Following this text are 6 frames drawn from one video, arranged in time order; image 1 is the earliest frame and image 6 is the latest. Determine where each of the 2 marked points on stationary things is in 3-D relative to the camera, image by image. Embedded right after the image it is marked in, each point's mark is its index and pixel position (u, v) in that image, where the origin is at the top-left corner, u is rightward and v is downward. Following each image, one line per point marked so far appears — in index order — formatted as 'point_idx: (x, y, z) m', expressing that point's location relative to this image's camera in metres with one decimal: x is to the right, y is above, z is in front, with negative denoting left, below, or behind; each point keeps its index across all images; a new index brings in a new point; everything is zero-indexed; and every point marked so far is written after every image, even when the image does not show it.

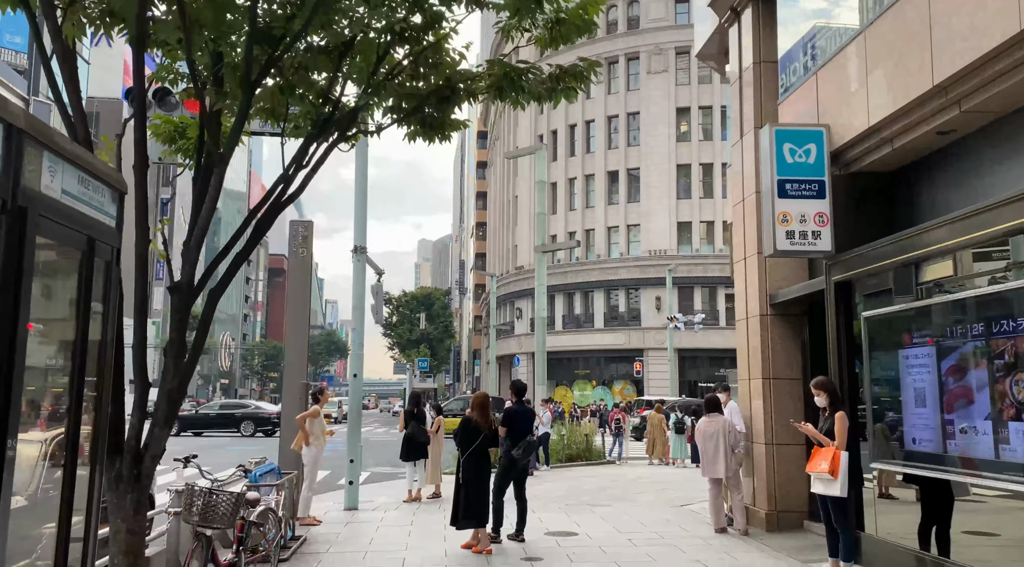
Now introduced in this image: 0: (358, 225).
0: (-2.4, +0.9, +13.6) m
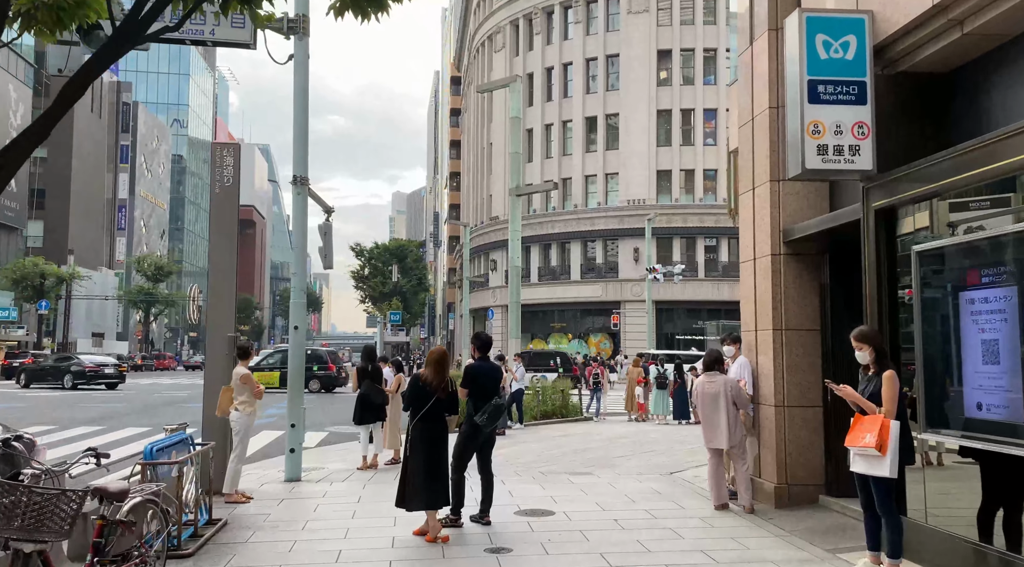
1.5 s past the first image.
0: (-2.9, +1.7, +11.6) m
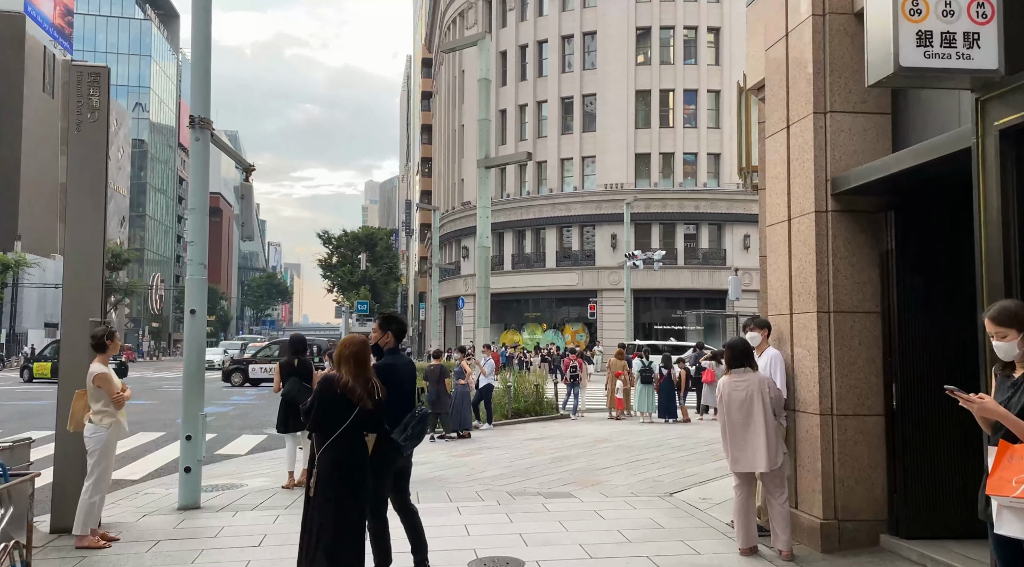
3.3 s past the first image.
0: (-3.3, +2.0, +9.1) m
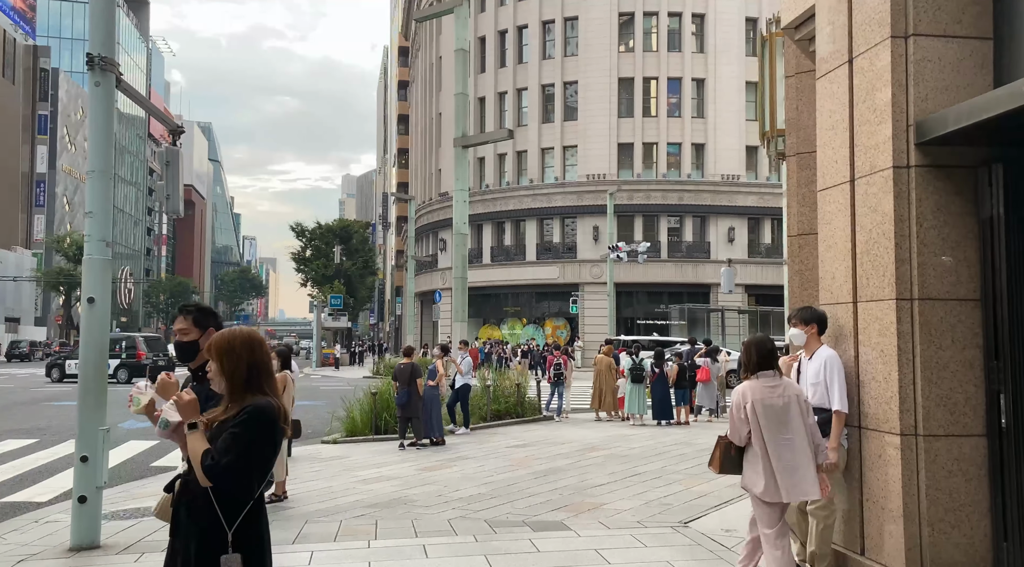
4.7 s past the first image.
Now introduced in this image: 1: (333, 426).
0: (-3.4, +2.2, +7.3) m
1: (-3.5, -2.7, +17.0) m
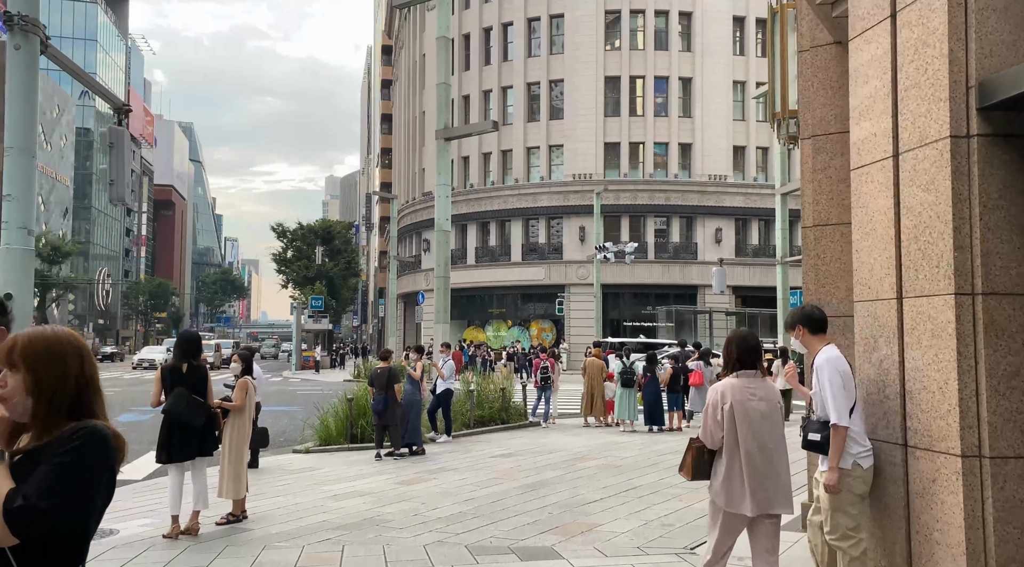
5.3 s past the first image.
0: (-3.6, +2.2, +6.3) m
1: (-3.8, -2.7, +16.0) m
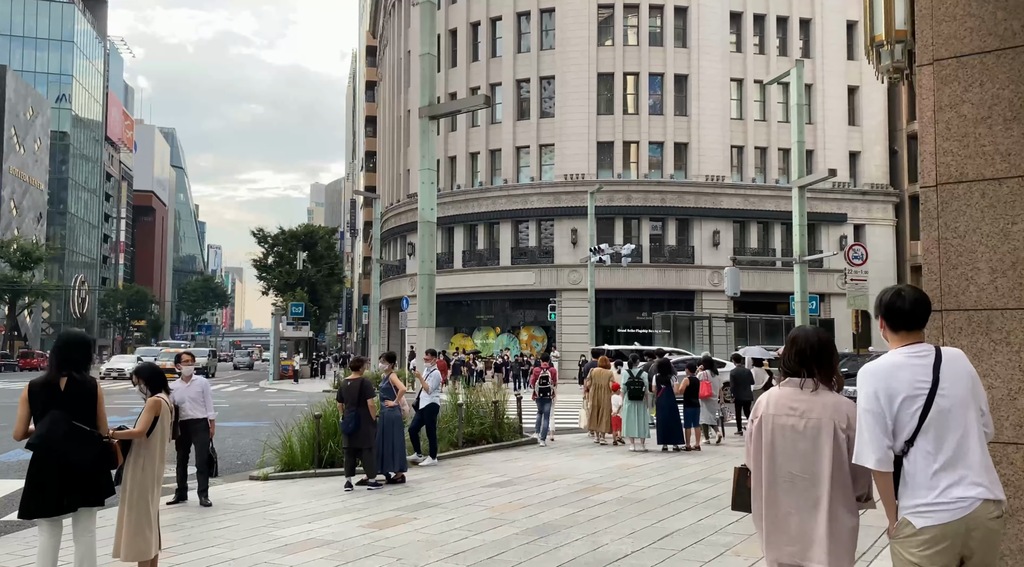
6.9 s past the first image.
0: (-3.5, +2.4, +4.1) m
1: (-3.8, -2.7, +13.7) m
